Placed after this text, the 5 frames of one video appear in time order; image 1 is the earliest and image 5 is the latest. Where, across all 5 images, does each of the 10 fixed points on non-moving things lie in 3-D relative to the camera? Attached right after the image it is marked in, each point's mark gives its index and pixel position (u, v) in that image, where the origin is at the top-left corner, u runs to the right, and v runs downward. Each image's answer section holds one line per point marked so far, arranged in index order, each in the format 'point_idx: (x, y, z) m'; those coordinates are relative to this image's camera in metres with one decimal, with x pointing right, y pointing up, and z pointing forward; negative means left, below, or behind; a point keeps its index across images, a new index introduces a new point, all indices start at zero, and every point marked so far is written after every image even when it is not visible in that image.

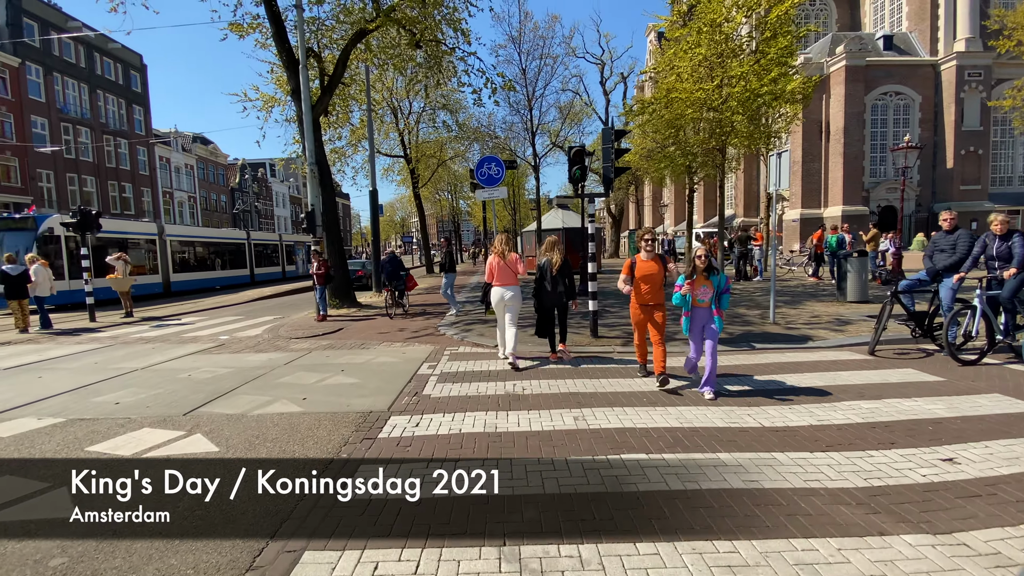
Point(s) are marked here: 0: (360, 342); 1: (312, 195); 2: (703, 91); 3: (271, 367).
0: (-2.2, -0.8, +7.1) m
1: (-4.3, +2.0, +10.4) m
2: (+4.2, +4.4, +10.6) m
3: (-2.9, -0.9, +5.9) m
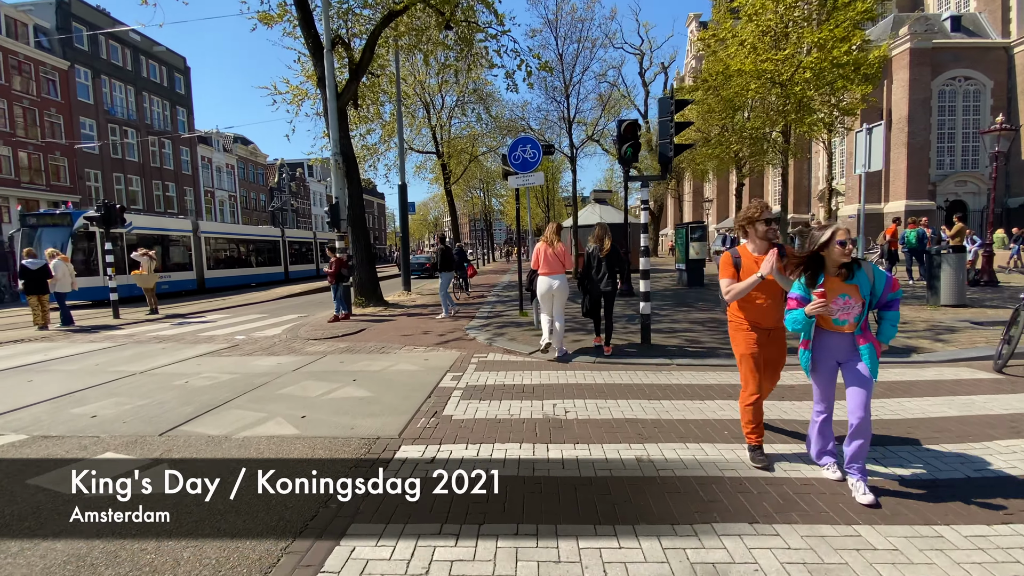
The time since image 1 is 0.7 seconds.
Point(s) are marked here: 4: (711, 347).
0: (-1.7, -0.8, +6.4) m
1: (-3.5, +2.0, +9.8) m
2: (+5.0, +4.4, +9.5) m
3: (-2.5, -0.9, +5.2) m
4: (+2.3, -0.7, +5.7) m
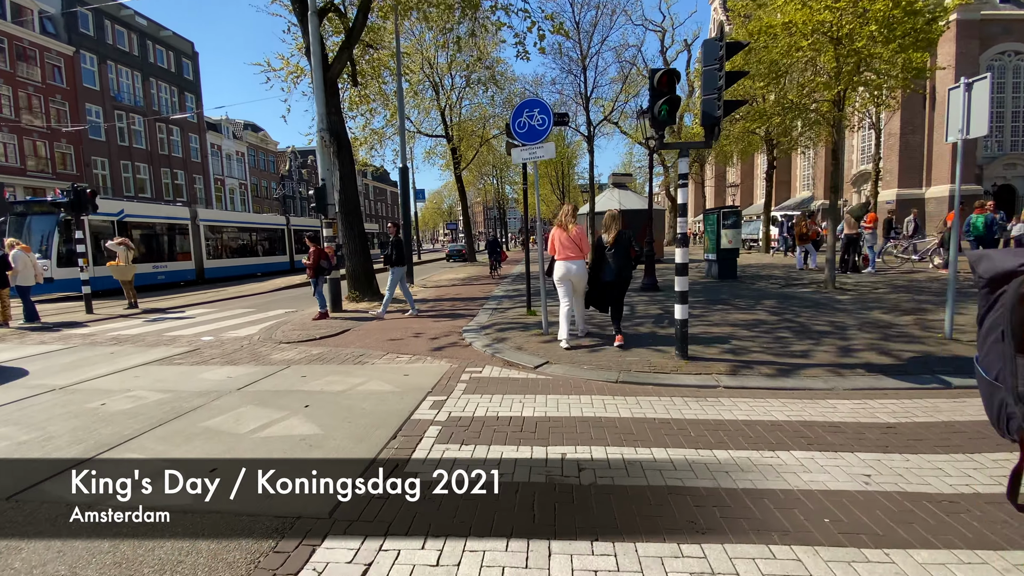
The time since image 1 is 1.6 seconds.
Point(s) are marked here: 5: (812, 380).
0: (-1.7, -0.7, +5.4) m
1: (-3.4, +2.2, +8.8) m
2: (+5.1, +4.5, +8.1) m
3: (-2.5, -0.9, +4.2) m
4: (+2.3, -0.6, +4.6) m
5: (+2.4, -0.8, +4.0) m
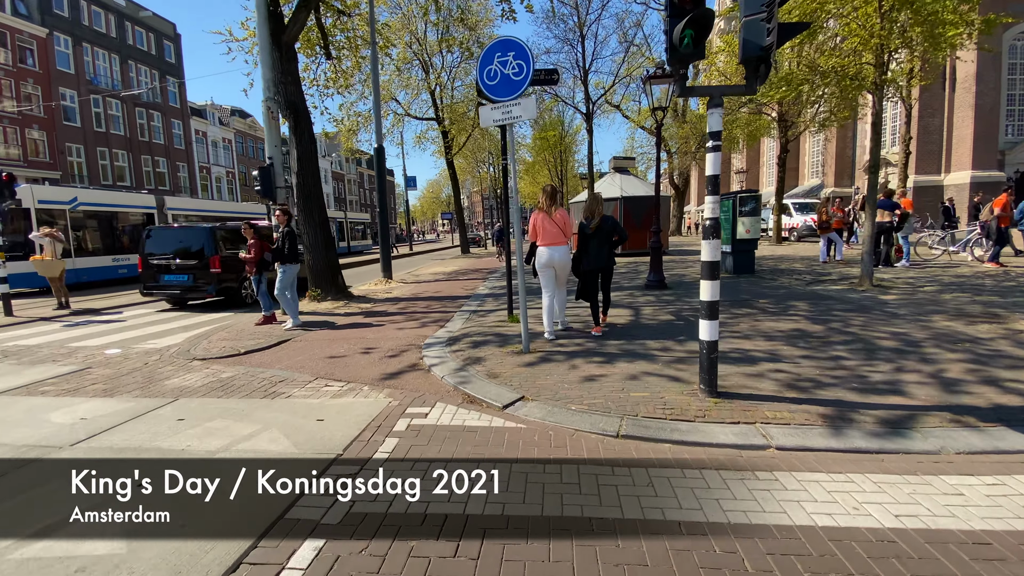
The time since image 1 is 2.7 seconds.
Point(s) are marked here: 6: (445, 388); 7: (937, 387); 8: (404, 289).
0: (-1.9, -0.8, +4.1) m
1: (-3.7, +2.2, +7.4) m
2: (+4.8, +4.5, +6.7) m
3: (-2.7, -0.9, +3.0) m
4: (+2.1, -0.7, +3.3) m
5: (+2.2, -0.8, +2.7) m
6: (-0.5, -0.7, +3.8) m
7: (+2.9, -0.7, +3.4) m
8: (-2.2, 0.0, +10.2) m
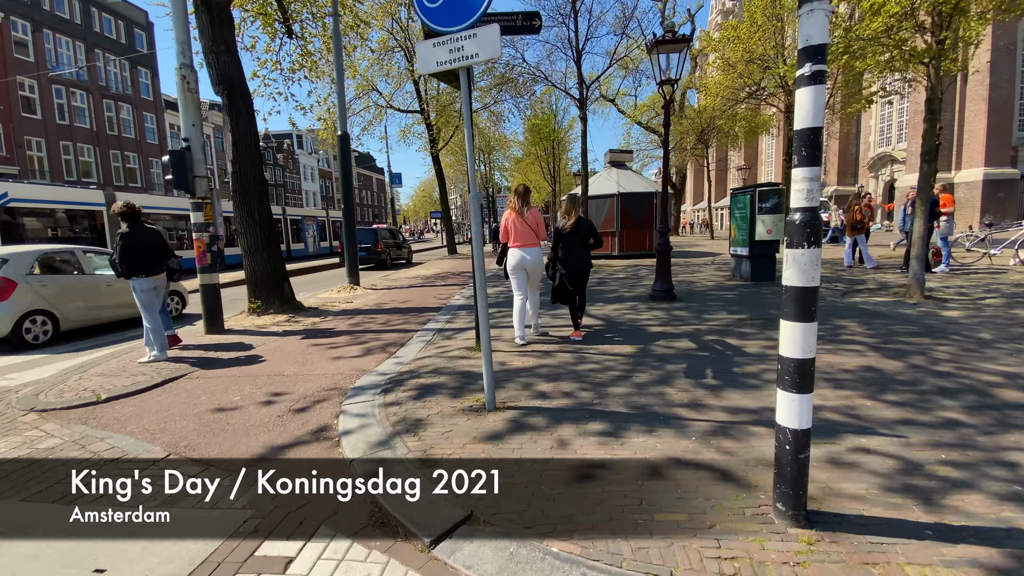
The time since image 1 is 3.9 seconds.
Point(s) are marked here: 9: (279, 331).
0: (-2.2, -0.9, +2.7) m
1: (-3.9, +2.0, +6.0) m
2: (+4.5, +4.3, +5.4) m
3: (-3.0, -1.1, +1.6) m
4: (+1.8, -0.9, +1.9) m
5: (+1.9, -1.0, +1.3) m
6: (-0.8, -0.9, +2.4) m
7: (+2.6, -0.8, +2.0) m
8: (-2.6, -0.2, +8.8) m
9: (-2.9, -0.5, +6.3) m
